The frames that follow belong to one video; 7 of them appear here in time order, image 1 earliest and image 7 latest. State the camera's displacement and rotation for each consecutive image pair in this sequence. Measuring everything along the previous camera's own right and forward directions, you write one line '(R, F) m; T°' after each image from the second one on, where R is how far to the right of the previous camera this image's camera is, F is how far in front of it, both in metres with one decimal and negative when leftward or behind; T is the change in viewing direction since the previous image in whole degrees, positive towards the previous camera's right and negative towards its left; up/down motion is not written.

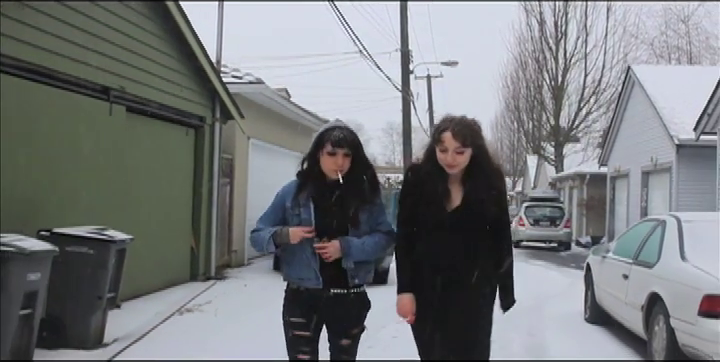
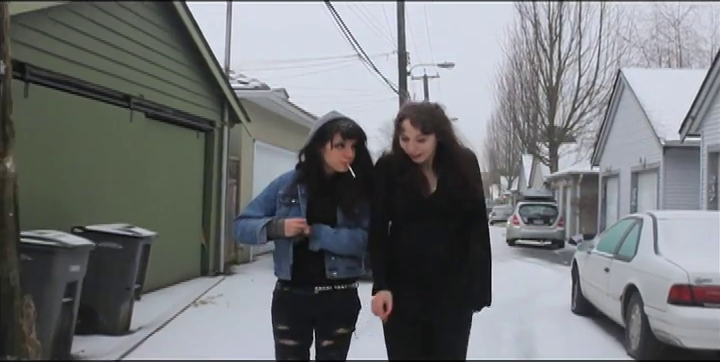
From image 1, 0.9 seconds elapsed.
(-0.1, -0.6) m; 0°
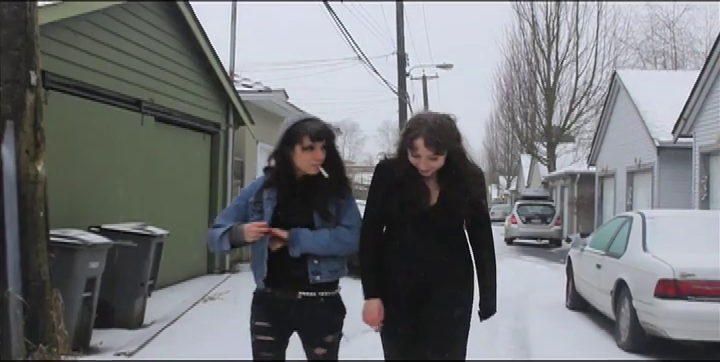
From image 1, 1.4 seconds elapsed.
(0.0, -0.3) m; 0°
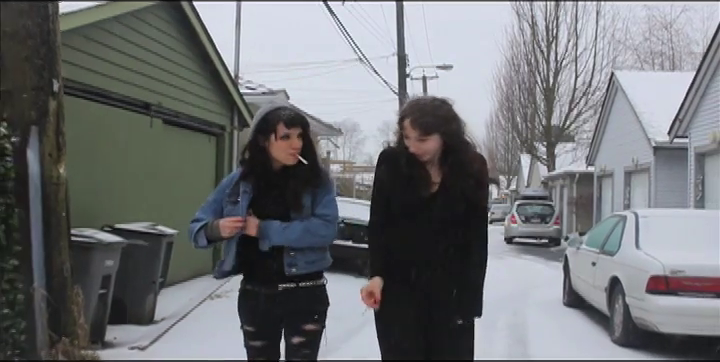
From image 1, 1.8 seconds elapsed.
(0.0, -0.3) m; 0°
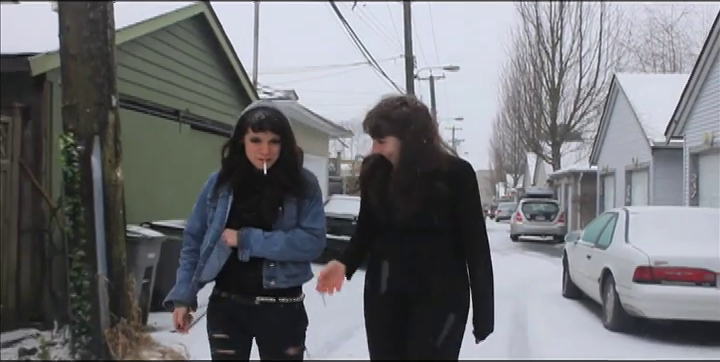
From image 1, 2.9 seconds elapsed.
(-0.1, -0.7) m; -1°
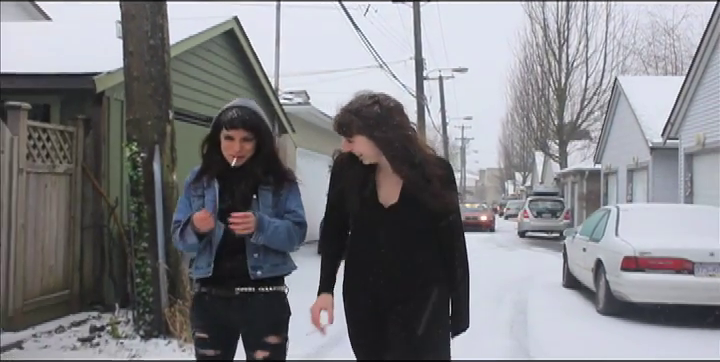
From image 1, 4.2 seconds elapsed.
(-0.1, -0.9) m; -1°
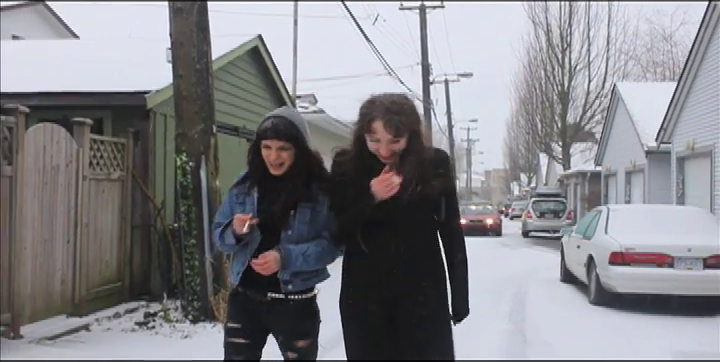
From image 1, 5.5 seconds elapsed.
(-0.1, -1.0) m; 0°
